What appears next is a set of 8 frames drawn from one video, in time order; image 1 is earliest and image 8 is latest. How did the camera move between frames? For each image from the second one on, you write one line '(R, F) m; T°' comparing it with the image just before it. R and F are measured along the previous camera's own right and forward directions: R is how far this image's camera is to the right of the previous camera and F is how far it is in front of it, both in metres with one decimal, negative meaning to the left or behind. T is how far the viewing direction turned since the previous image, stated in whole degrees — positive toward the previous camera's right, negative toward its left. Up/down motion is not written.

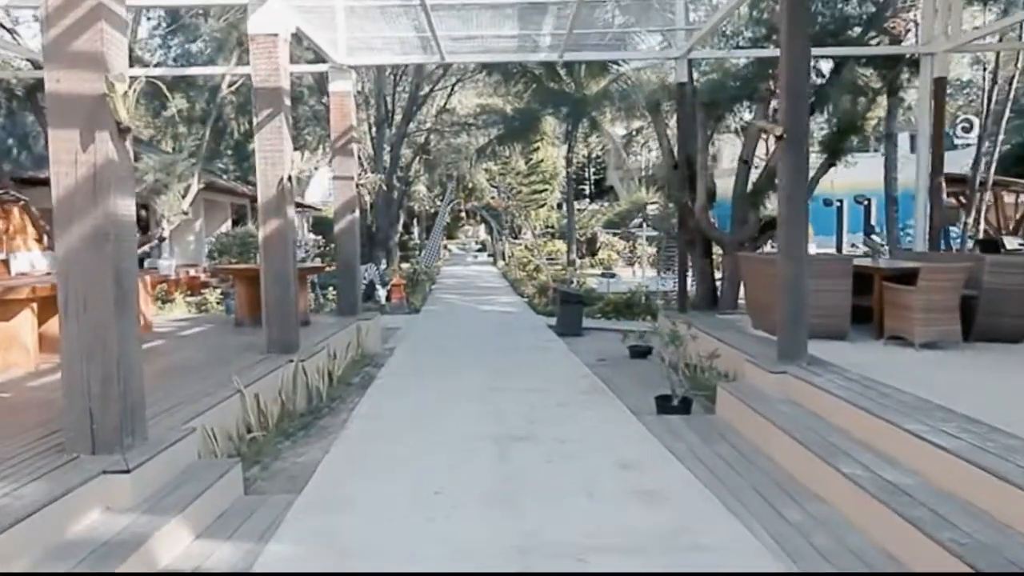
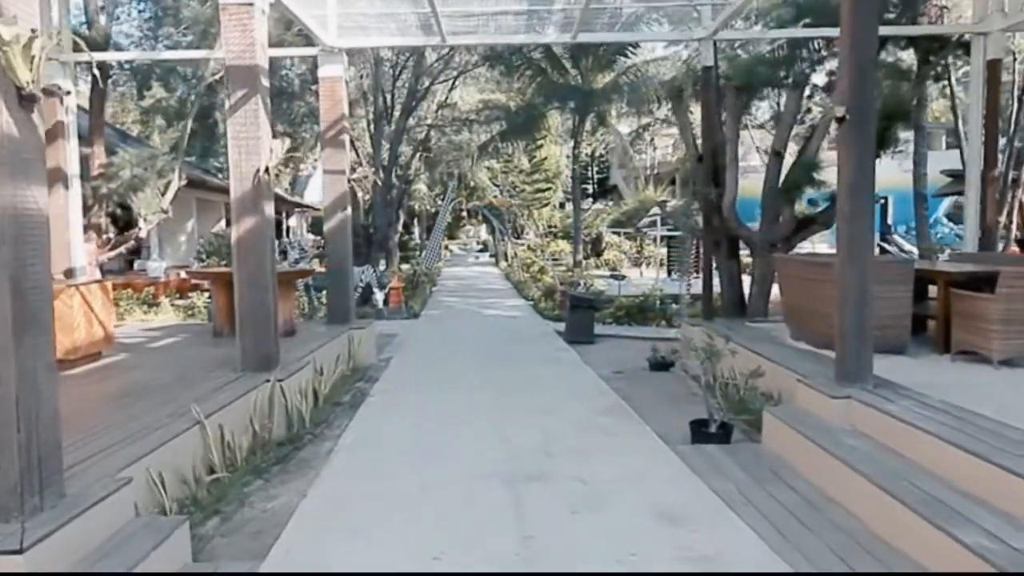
(-0.1, +0.9) m; 0°
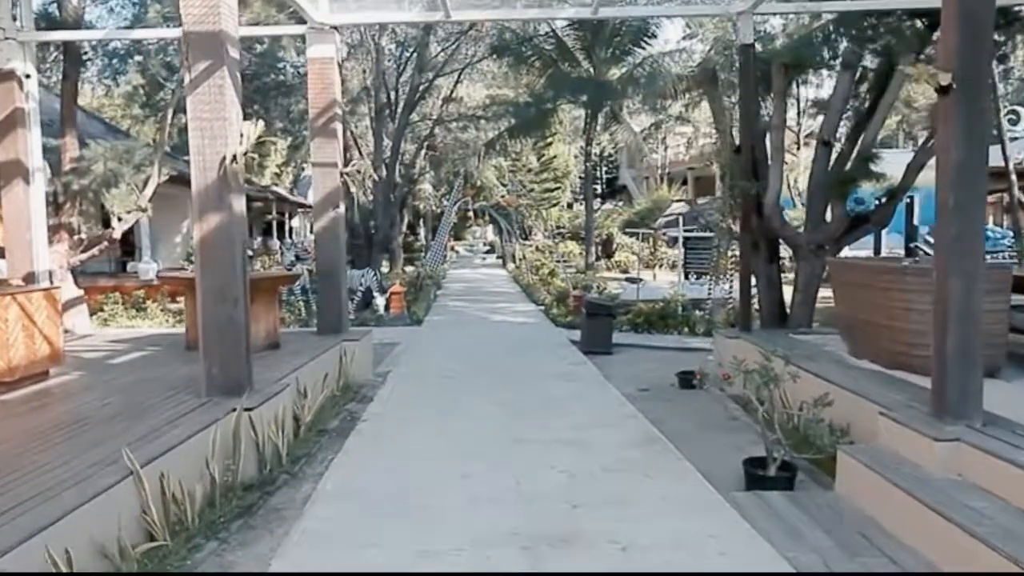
(-0.1, +1.0) m; 0°
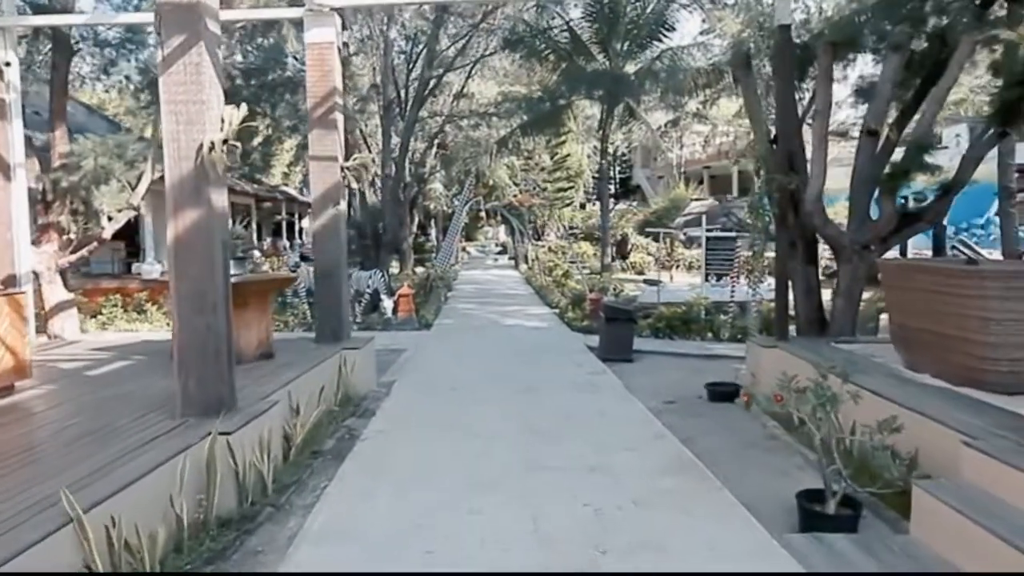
(0.0, +0.6) m; -1°
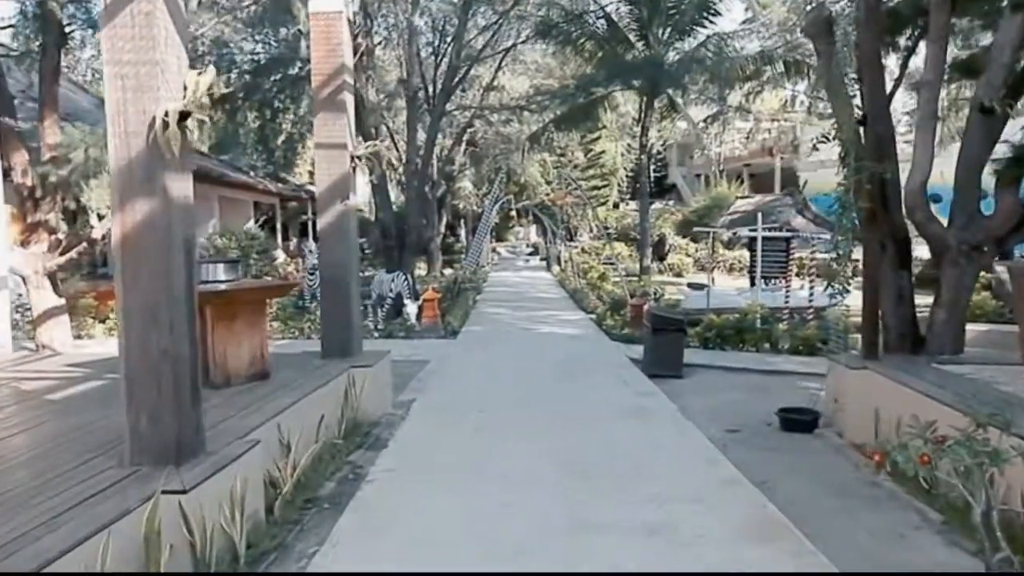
(0.0, +1.0) m; -2°
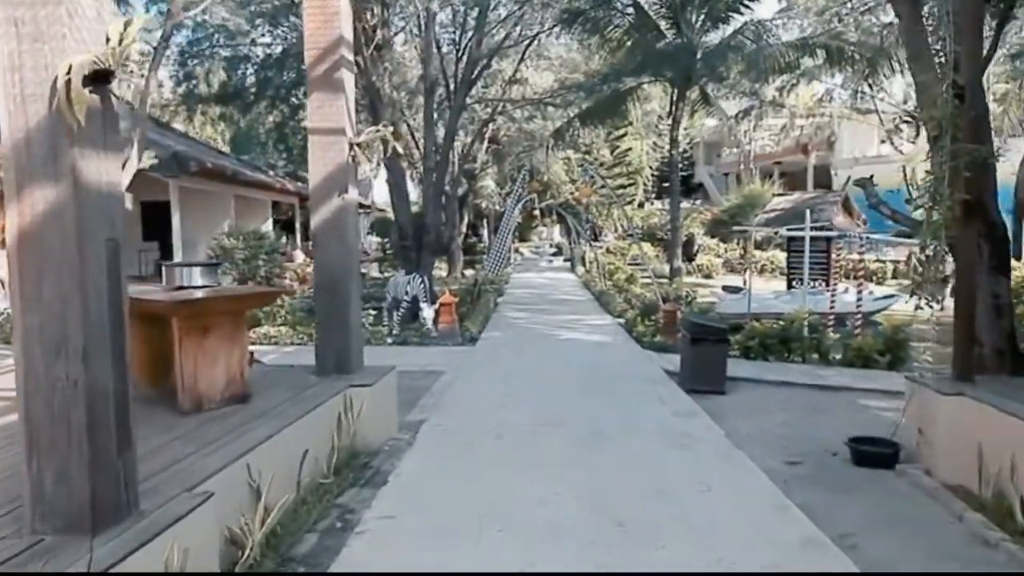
(0.0, +0.9) m; -2°
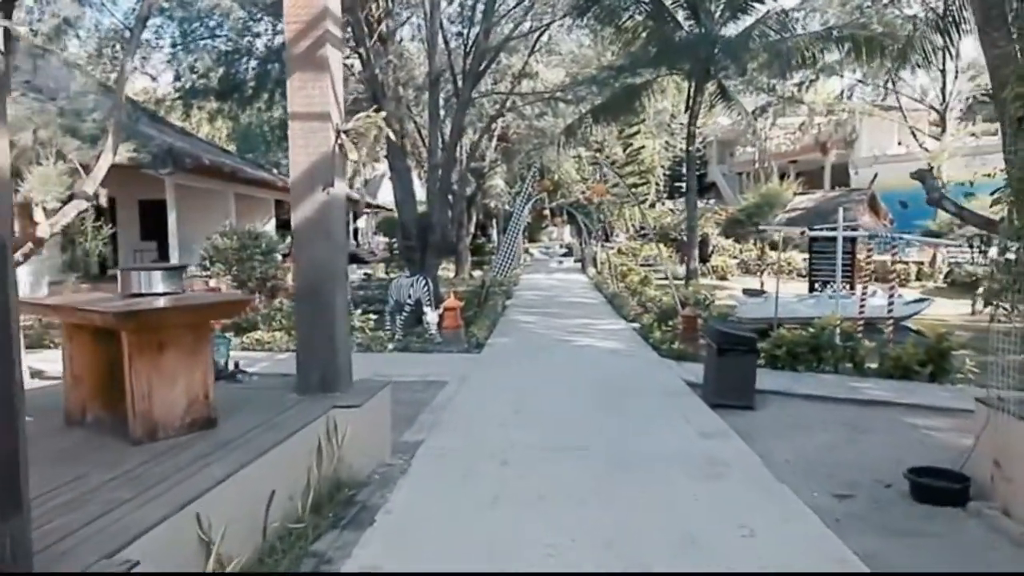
(0.0, +0.7) m; -1°
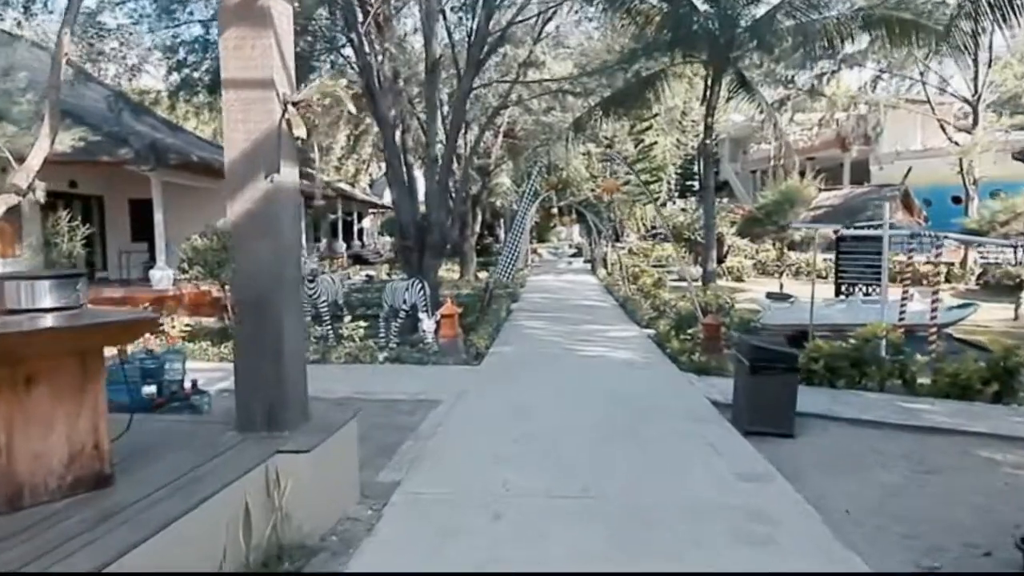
(+0.1, +1.0) m; -1°
